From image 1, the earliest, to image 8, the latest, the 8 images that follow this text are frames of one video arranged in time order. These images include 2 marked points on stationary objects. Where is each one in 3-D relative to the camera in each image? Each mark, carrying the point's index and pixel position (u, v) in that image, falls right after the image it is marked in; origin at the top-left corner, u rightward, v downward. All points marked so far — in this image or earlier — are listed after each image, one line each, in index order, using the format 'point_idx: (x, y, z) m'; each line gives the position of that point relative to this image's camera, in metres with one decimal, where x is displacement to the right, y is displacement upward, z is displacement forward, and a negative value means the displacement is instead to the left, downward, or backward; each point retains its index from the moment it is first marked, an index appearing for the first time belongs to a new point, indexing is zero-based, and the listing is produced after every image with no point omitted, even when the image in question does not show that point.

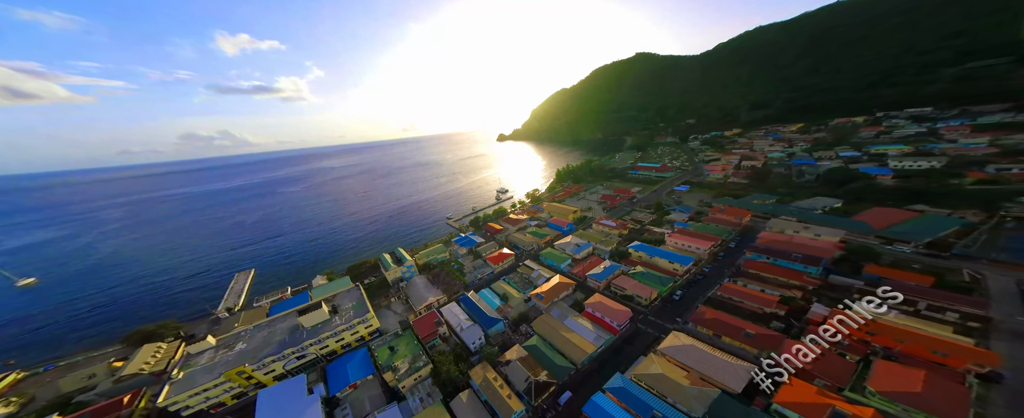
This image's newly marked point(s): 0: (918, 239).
0: (+30.9, -2.2, +19.1) m
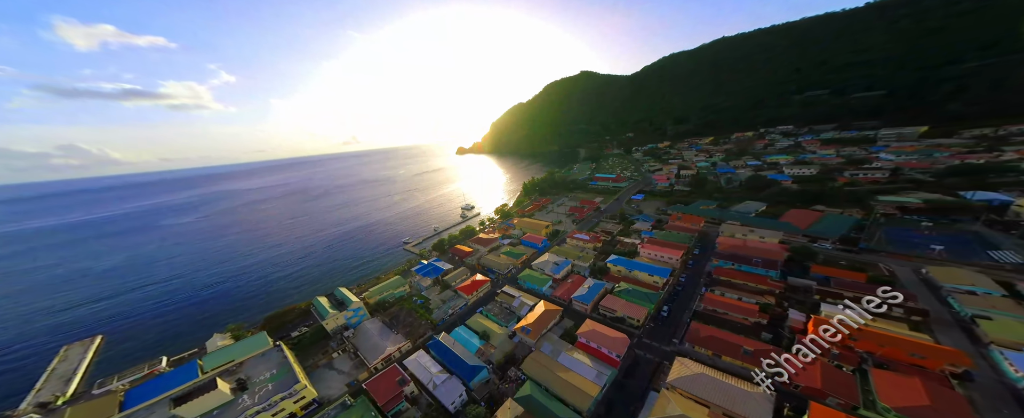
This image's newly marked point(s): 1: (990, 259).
0: (+28.8, -2.3, +22.8) m
1: (+35.3, -3.7, +17.9) m
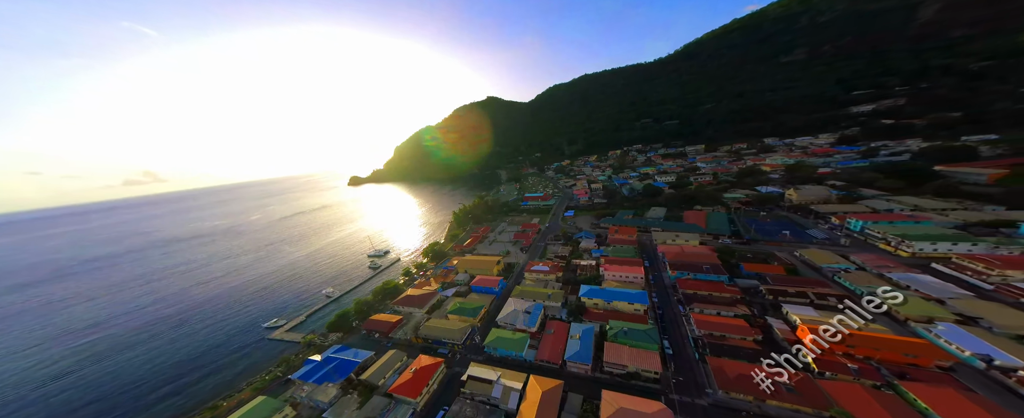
0: (+23.6, -2.5, +28.1) m
1: (+31.5, -2.8, +26.0) m
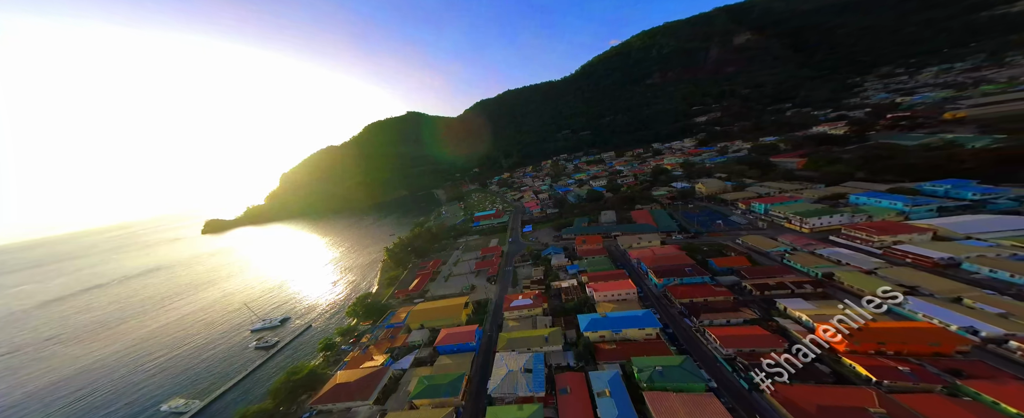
0: (+19.1, -2.3, +29.8) m
1: (+27.3, -1.6, +30.2) m
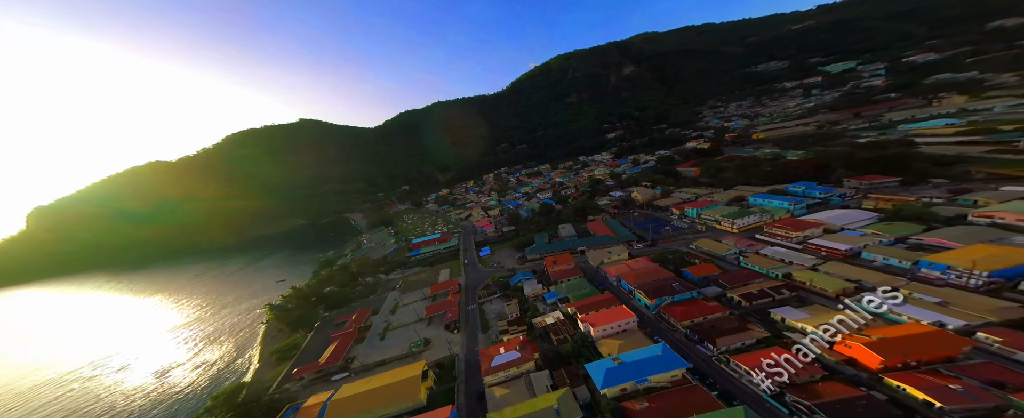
0: (+14.3, -3.5, +29.9) m
1: (+22.0, -2.3, +32.5) m
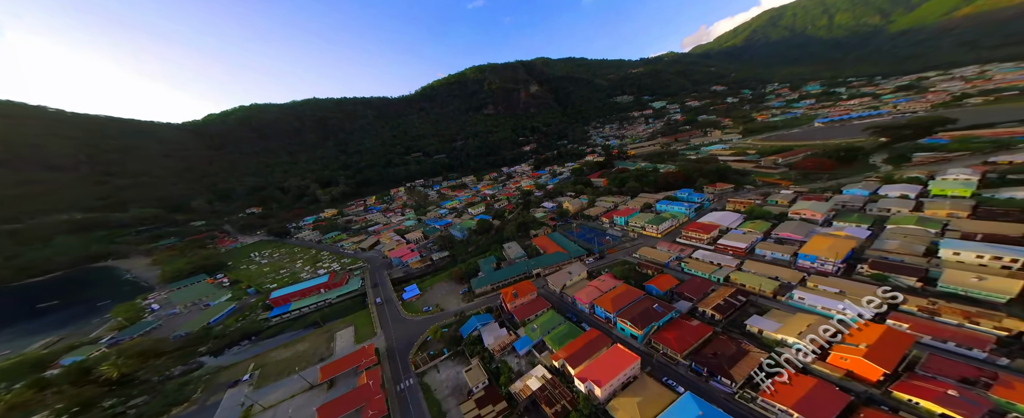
0: (+8.1, -5.0, +28.6) m
1: (+14.3, -3.6, +33.8) m
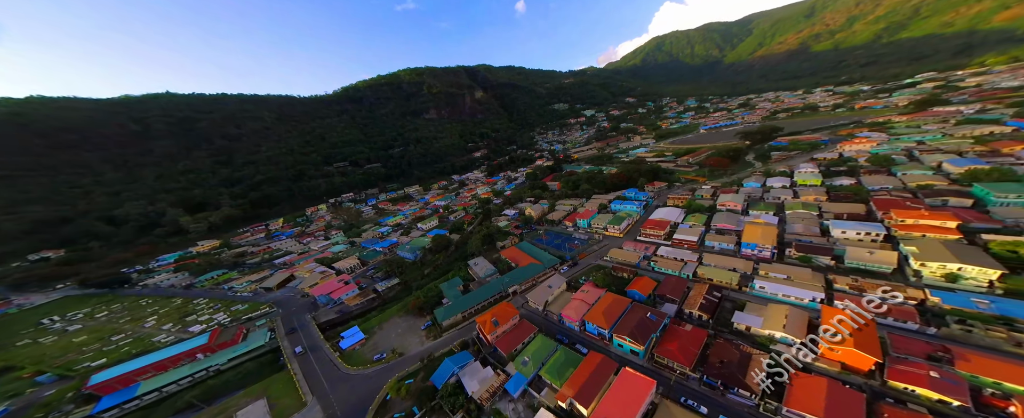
0: (+4.8, -5.8, +27.1) m
1: (+9.7, -4.1, +33.6) m
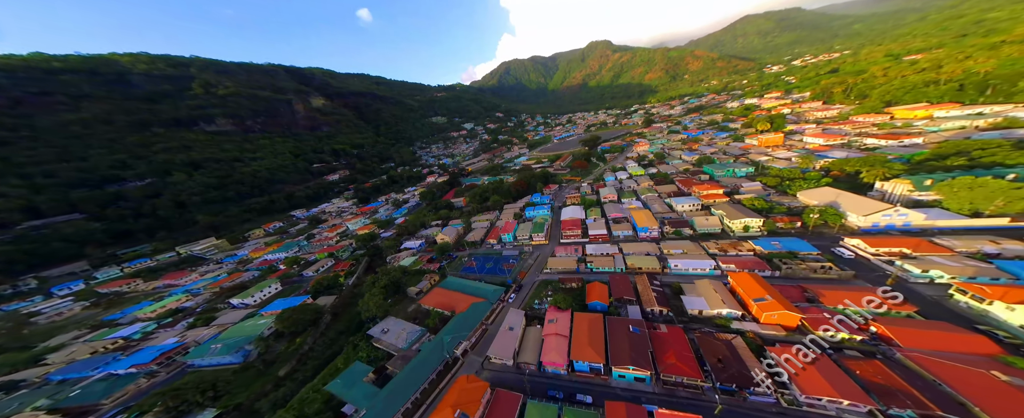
0: (-1.0, -7.5, +23.1) m
1: (+0.4, -5.7, +31.0) m
